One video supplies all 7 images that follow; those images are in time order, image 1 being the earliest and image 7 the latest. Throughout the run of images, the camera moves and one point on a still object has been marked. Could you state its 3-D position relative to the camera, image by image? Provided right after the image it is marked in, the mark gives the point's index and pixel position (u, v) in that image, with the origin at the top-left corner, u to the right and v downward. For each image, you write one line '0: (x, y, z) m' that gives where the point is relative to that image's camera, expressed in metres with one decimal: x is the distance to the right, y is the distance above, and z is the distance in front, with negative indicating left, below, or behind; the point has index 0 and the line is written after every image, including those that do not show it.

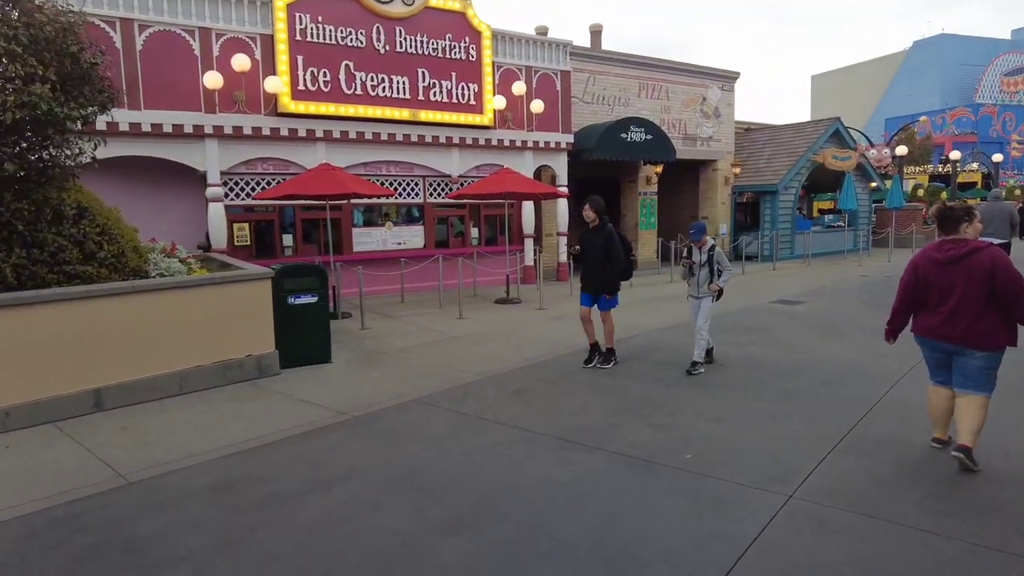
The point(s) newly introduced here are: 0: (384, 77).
0: (-3.0, +4.9, +15.2) m
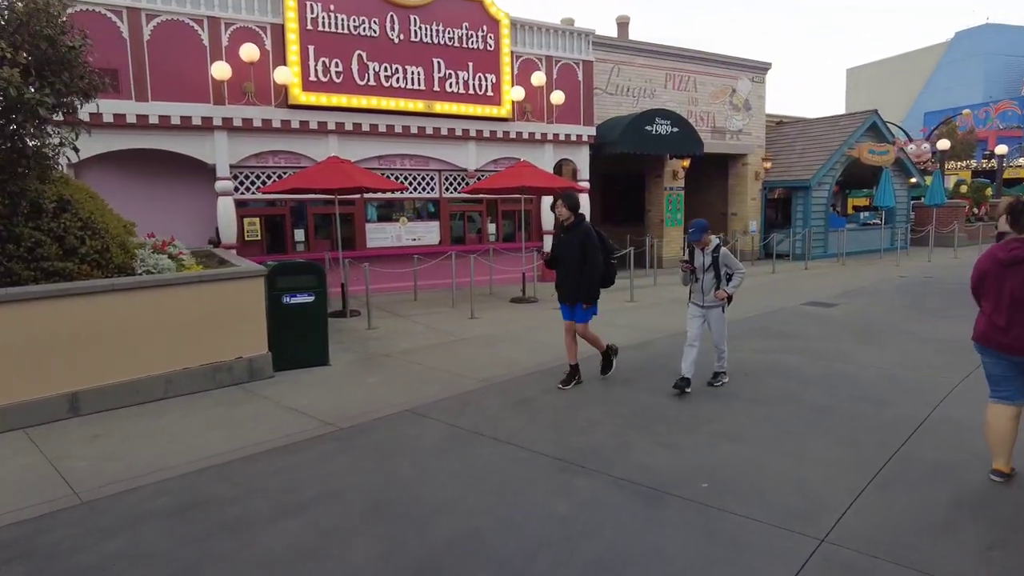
0: (-2.6, +5.0, +14.7) m
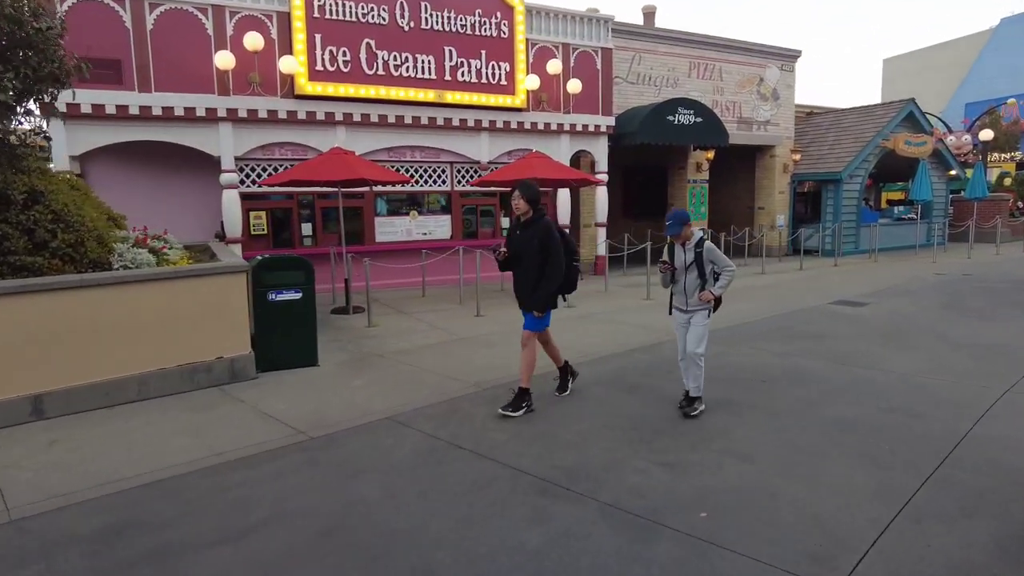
0: (-2.3, +5.1, +14.3) m
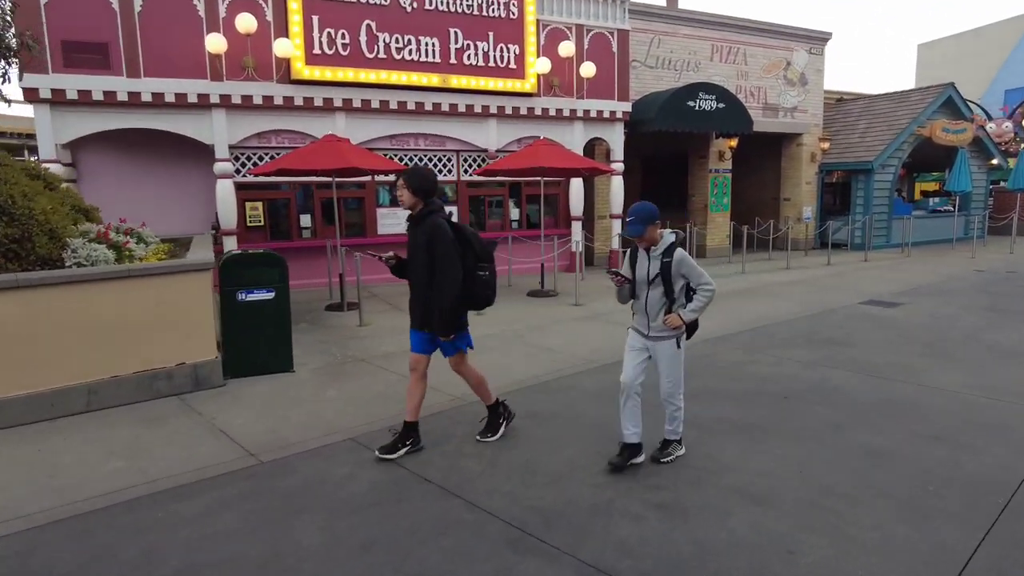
0: (-2.1, +5.2, +13.5) m
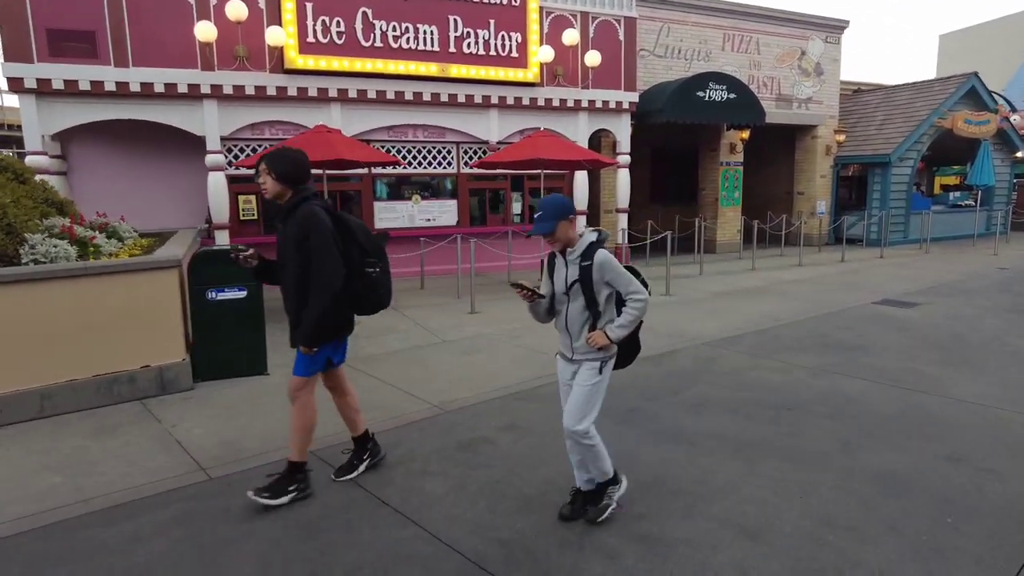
0: (-2.1, +5.2, +13.1) m
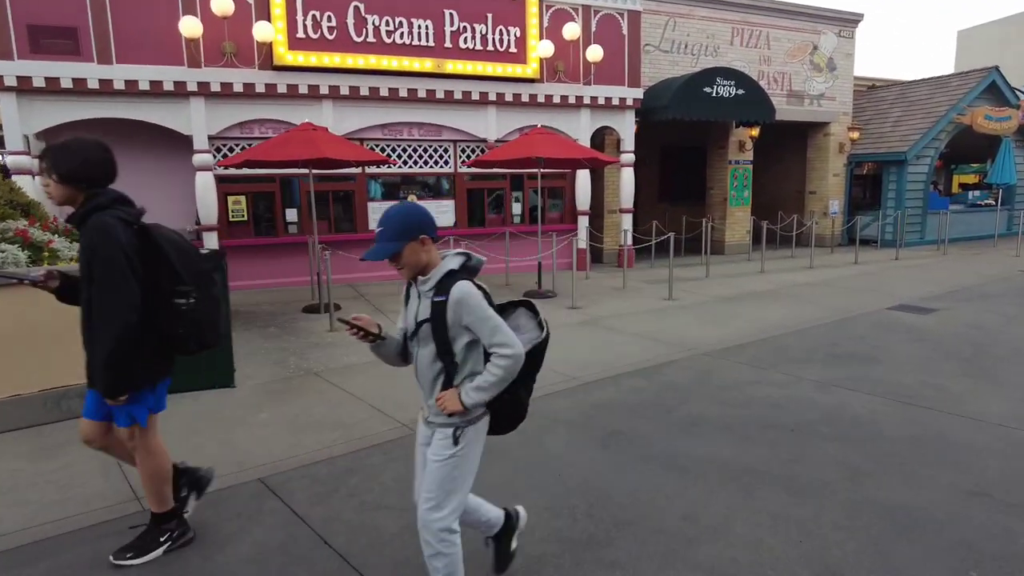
0: (-2.1, +5.2, +12.7) m
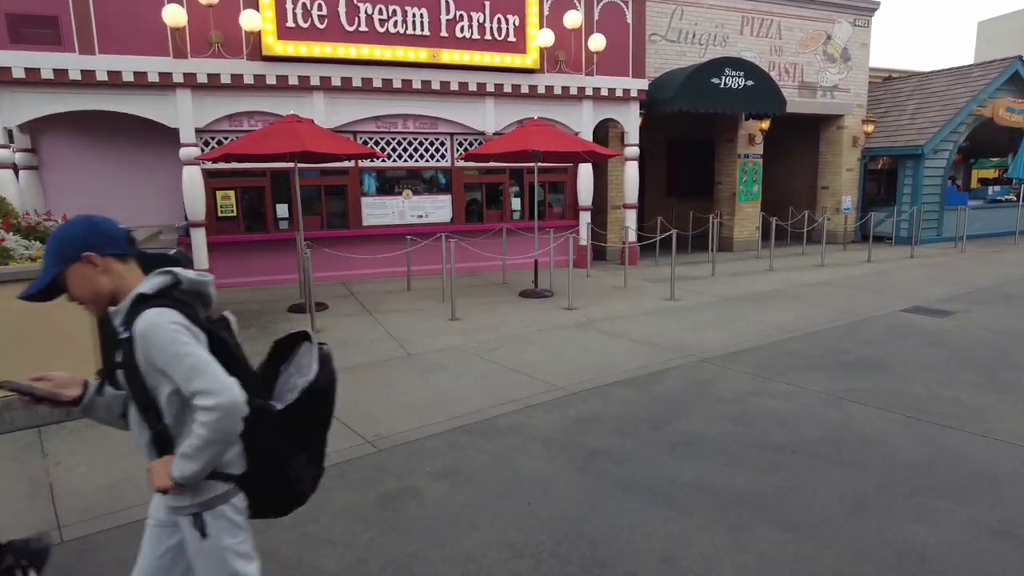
0: (-2.2, +5.2, +12.2) m
